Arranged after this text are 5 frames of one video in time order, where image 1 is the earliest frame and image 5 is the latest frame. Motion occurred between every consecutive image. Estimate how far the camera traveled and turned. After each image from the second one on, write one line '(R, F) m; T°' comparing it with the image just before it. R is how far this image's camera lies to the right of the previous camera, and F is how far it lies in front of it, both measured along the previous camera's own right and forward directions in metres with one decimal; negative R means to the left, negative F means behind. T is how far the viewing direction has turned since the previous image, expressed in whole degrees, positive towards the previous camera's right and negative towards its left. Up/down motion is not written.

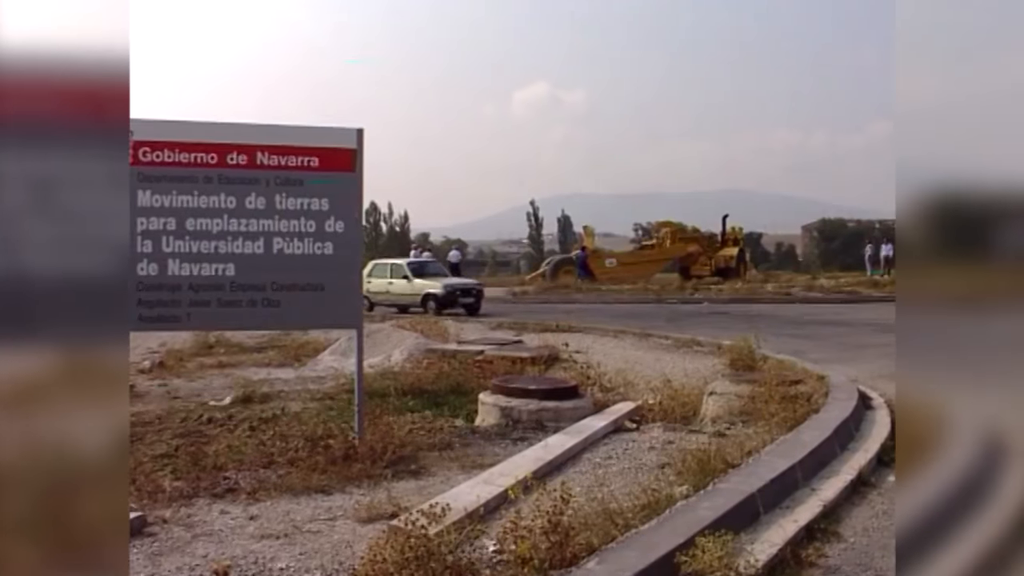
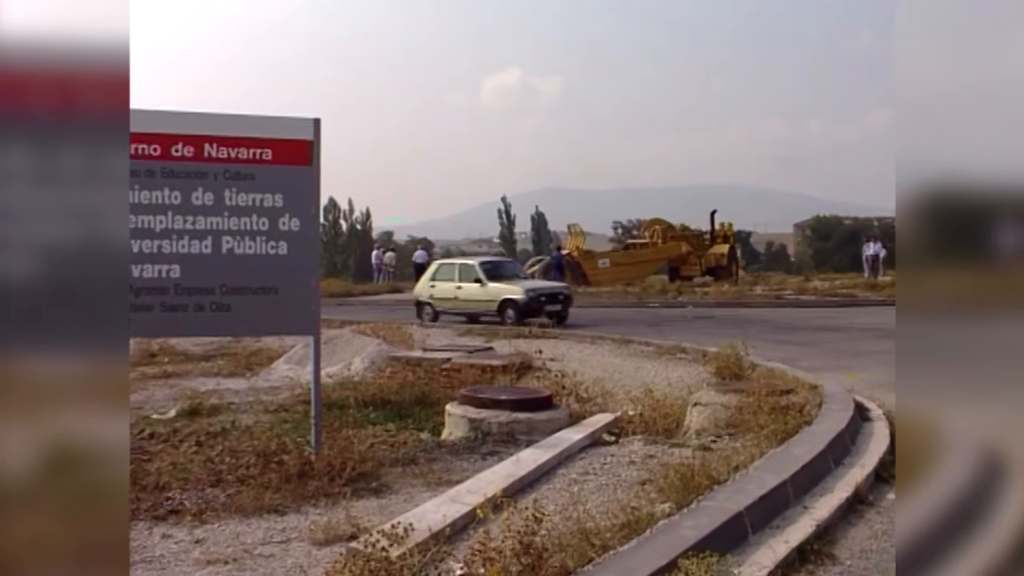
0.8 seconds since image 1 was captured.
(+0.2, +0.6) m; +1°
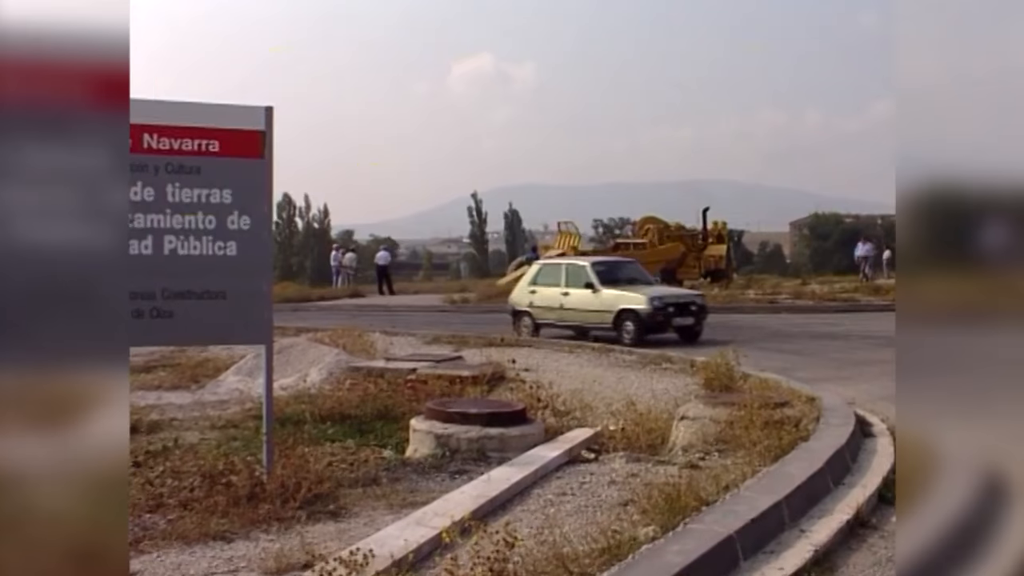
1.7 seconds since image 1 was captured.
(+0.2, +0.7) m; 0°
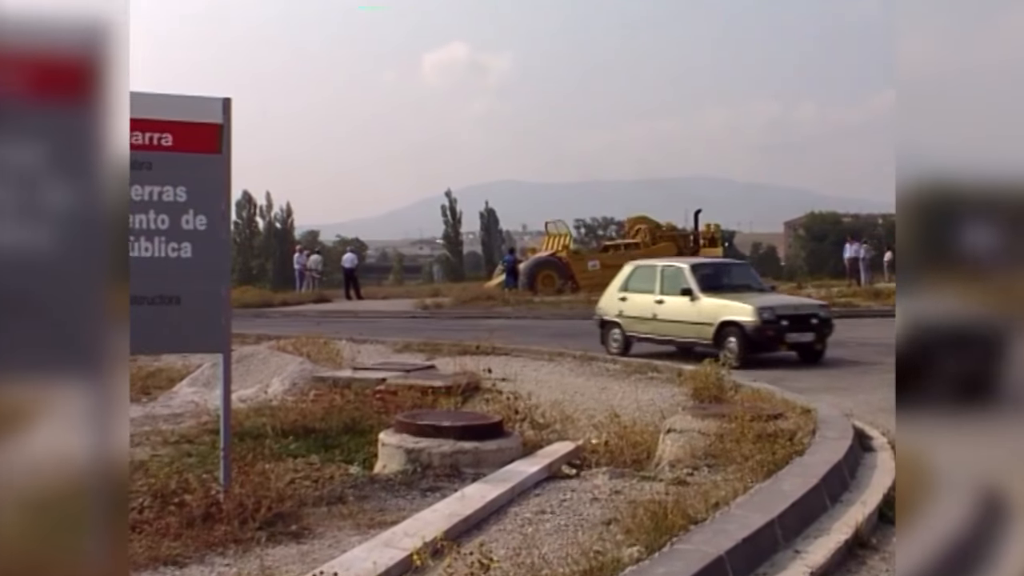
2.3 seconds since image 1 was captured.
(+0.1, +0.5) m; 0°
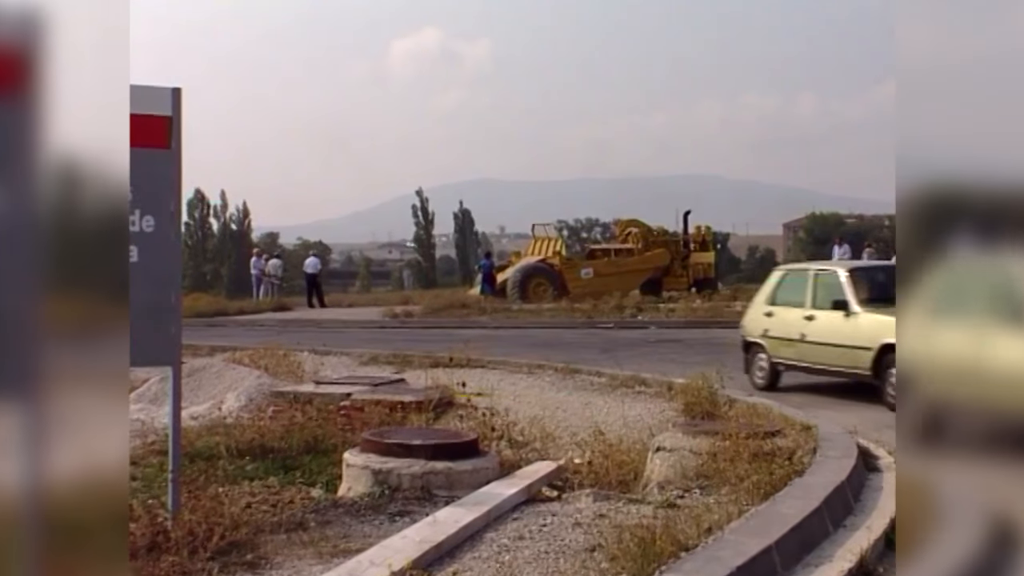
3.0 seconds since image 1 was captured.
(+0.1, +0.5) m; +1°
